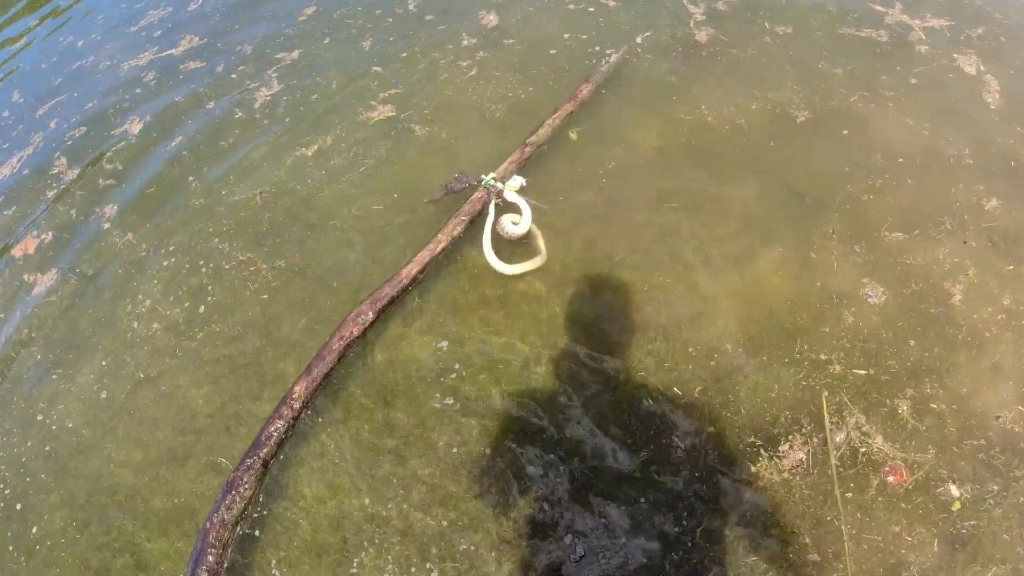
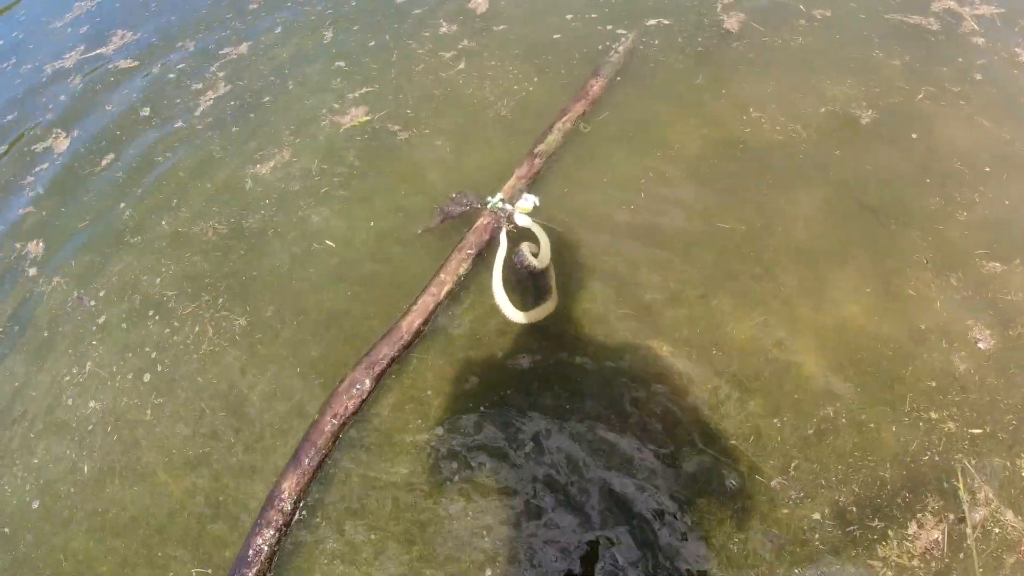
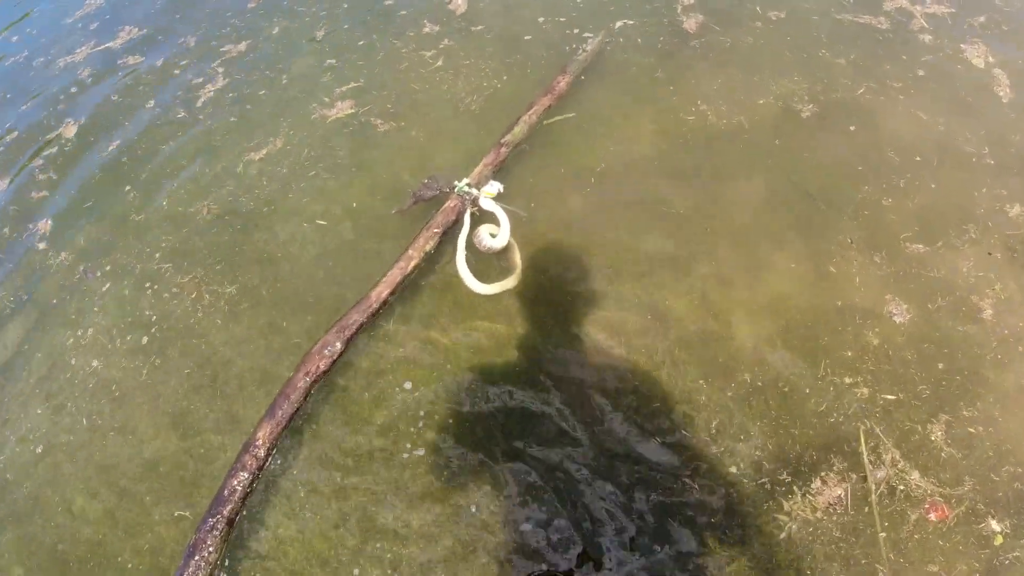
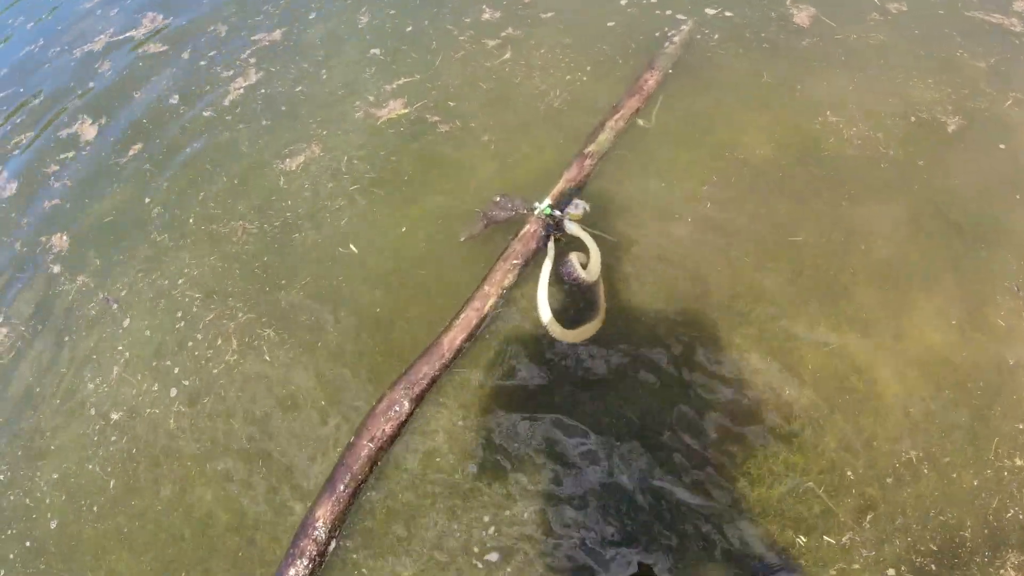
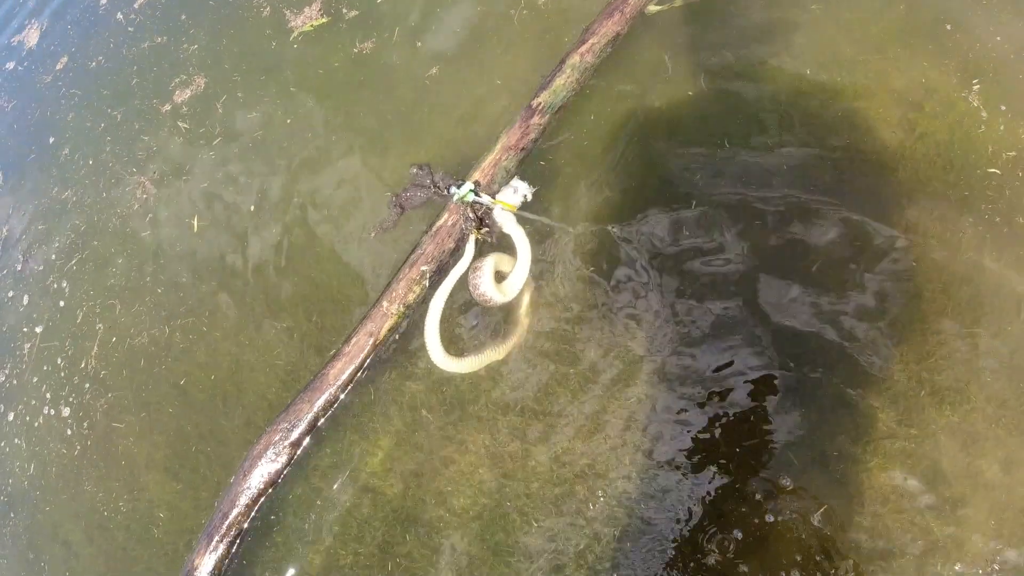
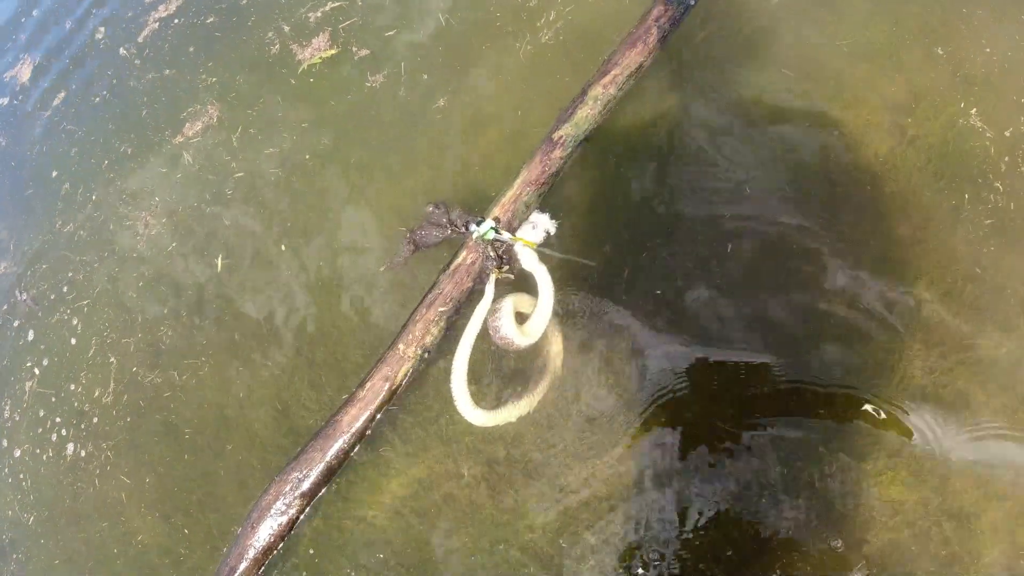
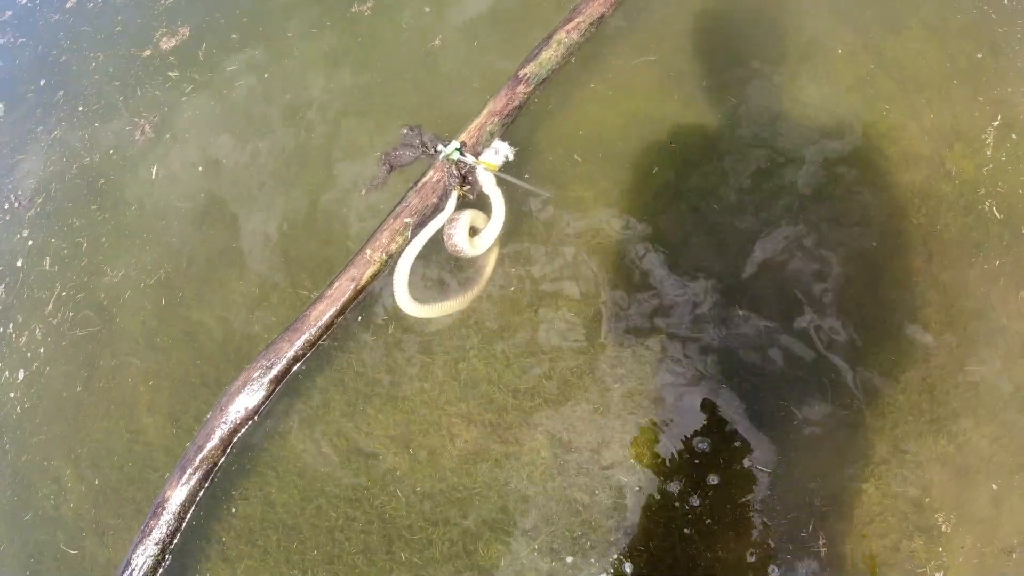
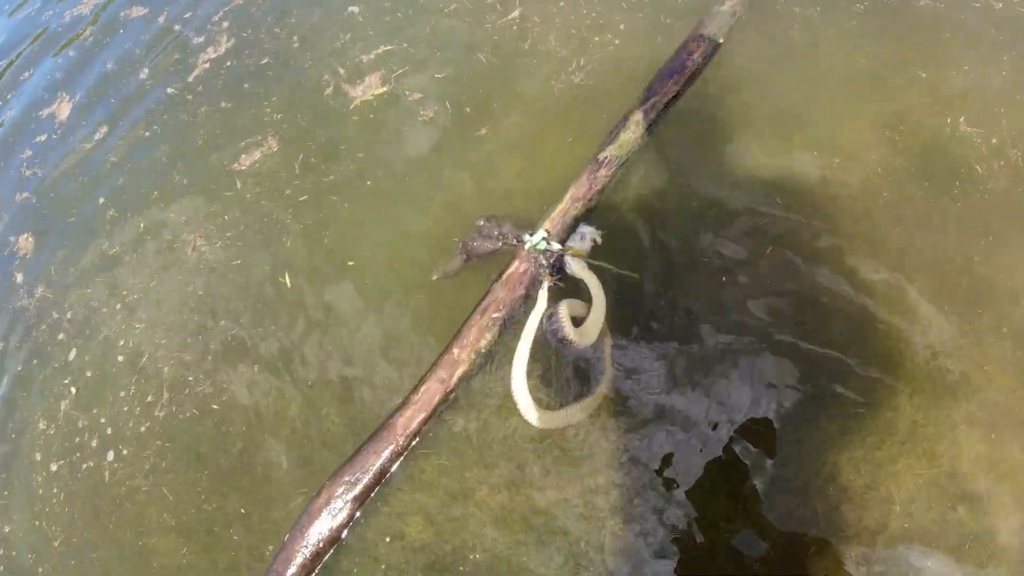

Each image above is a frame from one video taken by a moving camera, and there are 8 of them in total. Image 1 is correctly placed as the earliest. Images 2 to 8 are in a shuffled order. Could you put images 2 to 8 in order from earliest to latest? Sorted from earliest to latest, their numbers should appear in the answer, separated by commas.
3, 2, 4, 8, 6, 5, 7
